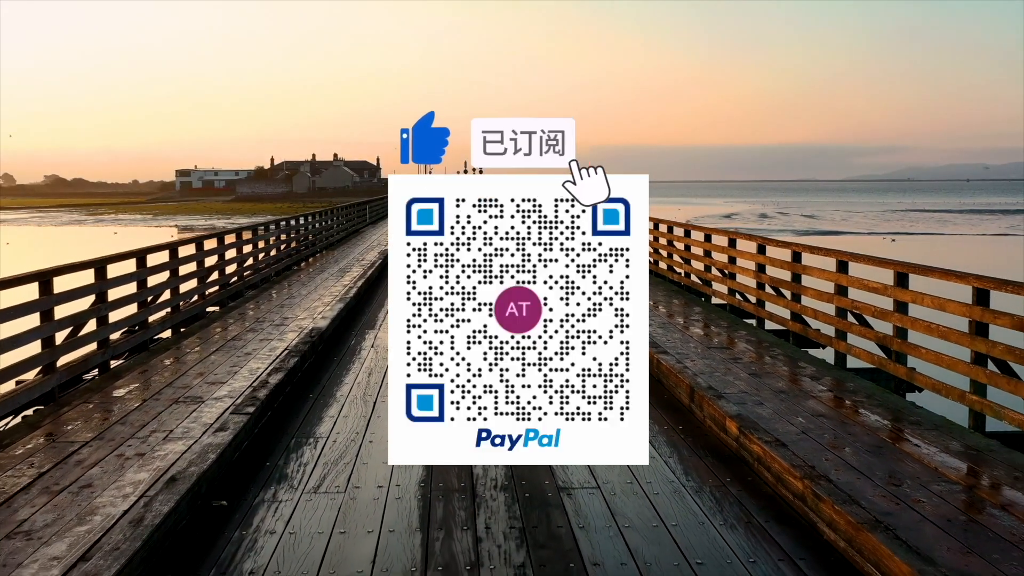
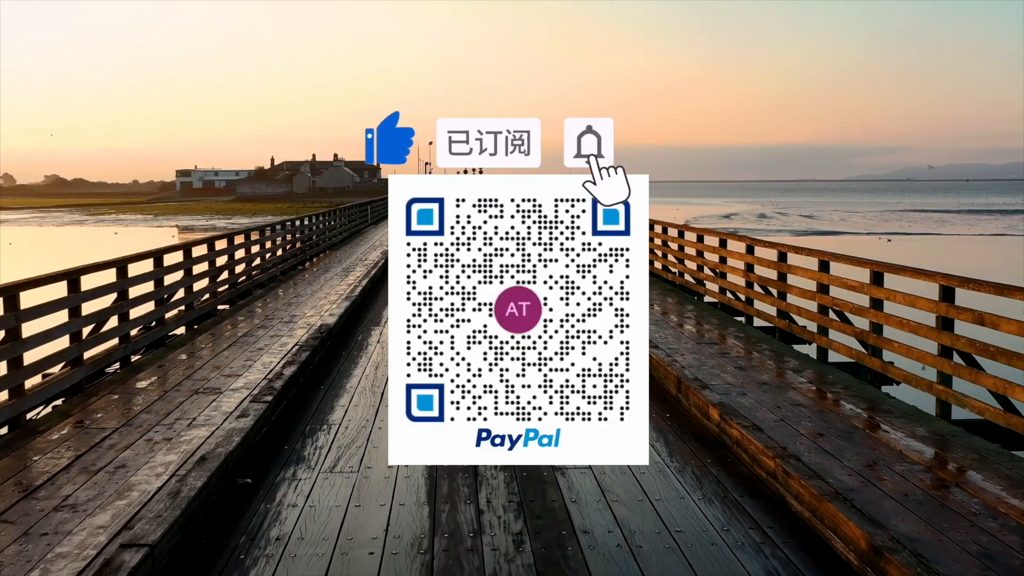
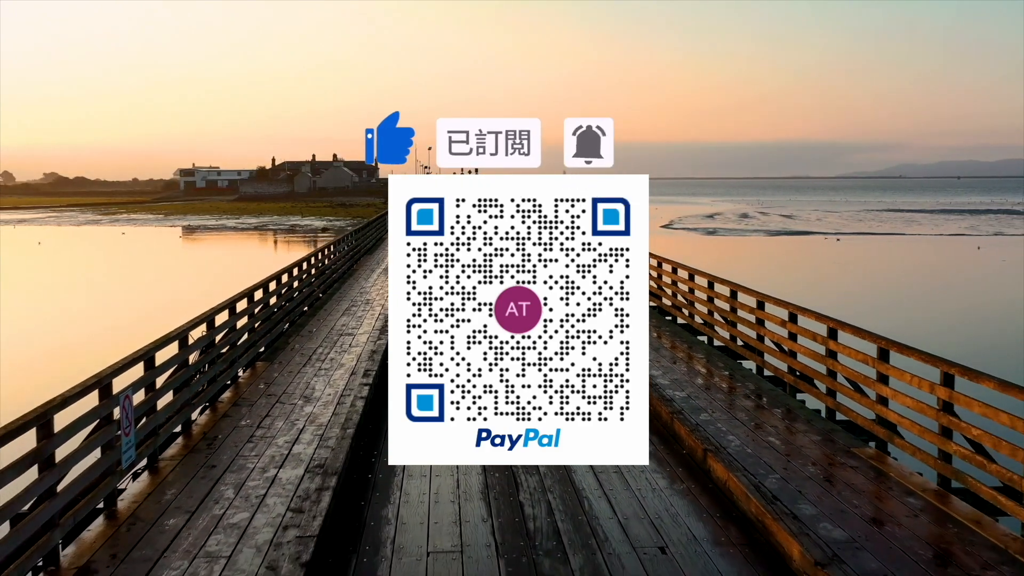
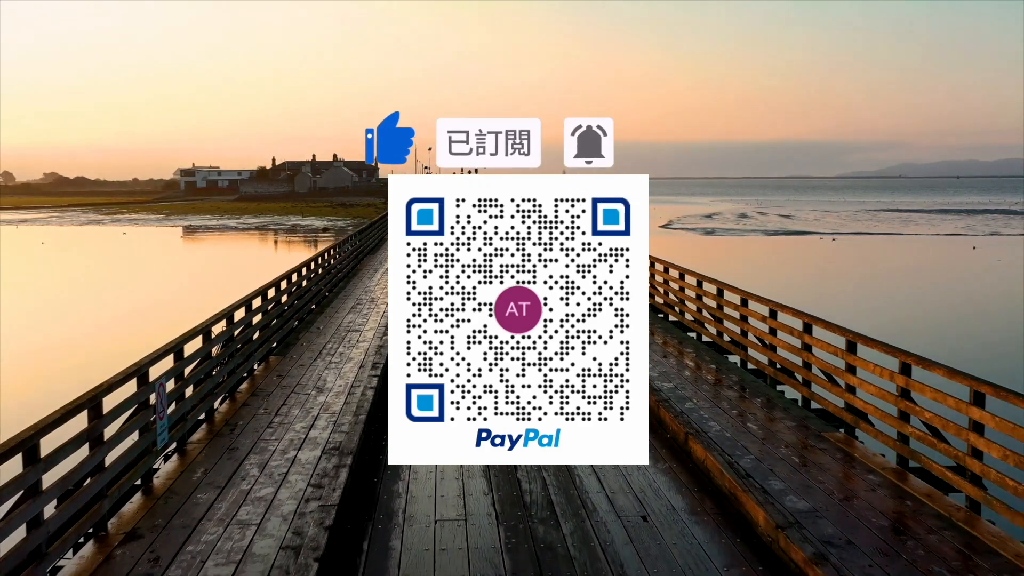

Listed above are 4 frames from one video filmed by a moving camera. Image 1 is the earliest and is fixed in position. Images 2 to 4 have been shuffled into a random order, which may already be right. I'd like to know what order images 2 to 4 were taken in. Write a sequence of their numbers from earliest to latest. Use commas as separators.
2, 3, 4
